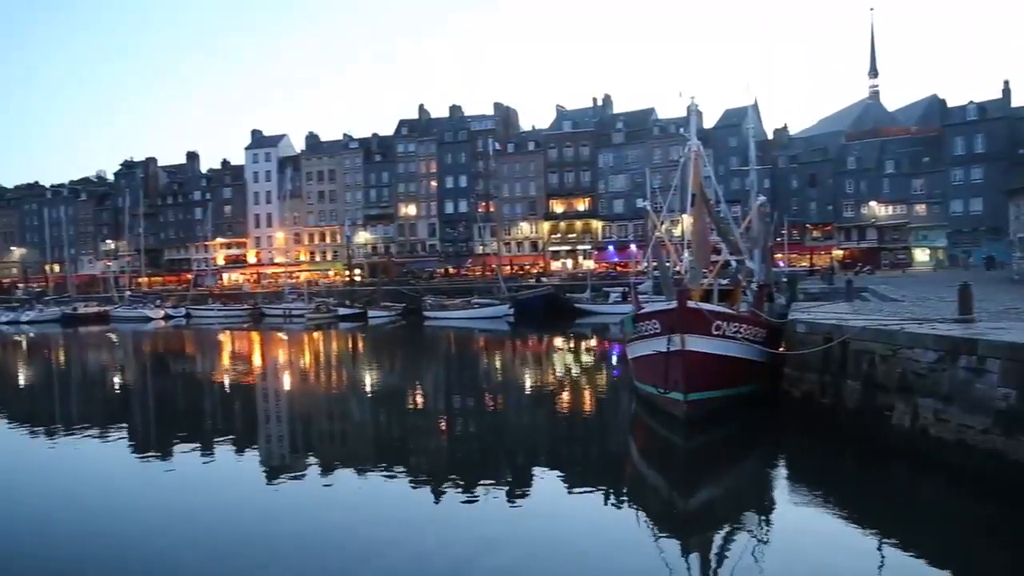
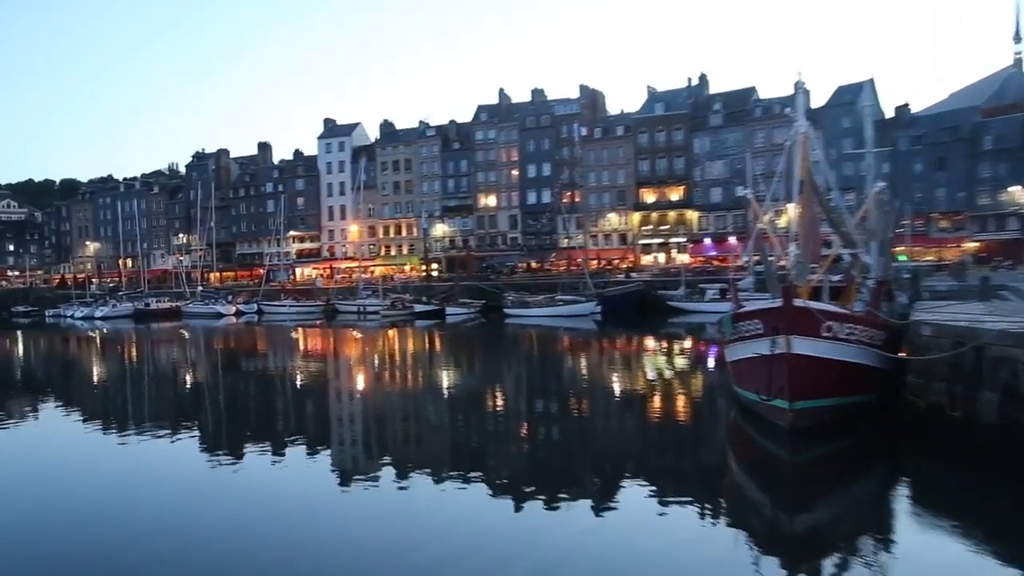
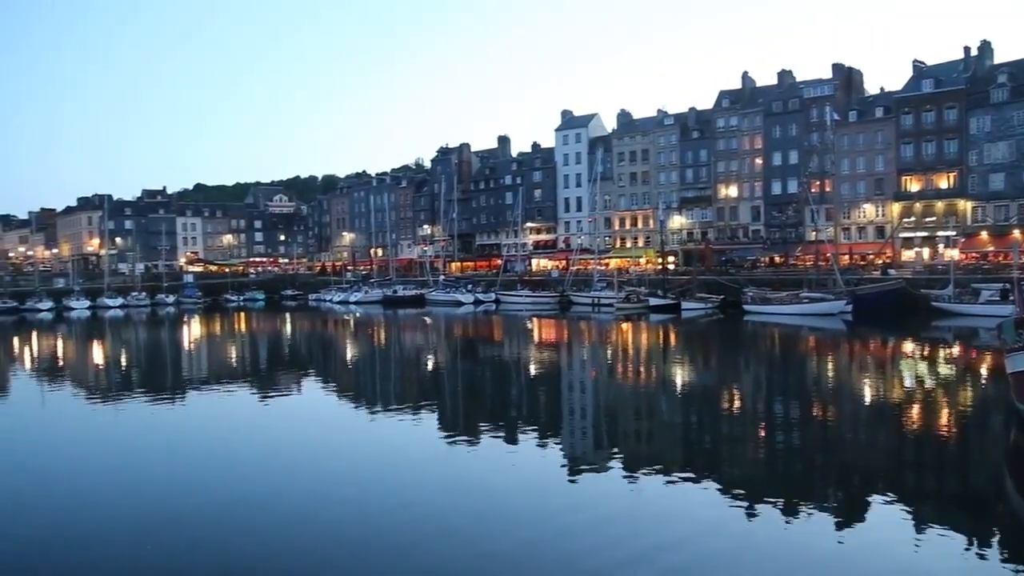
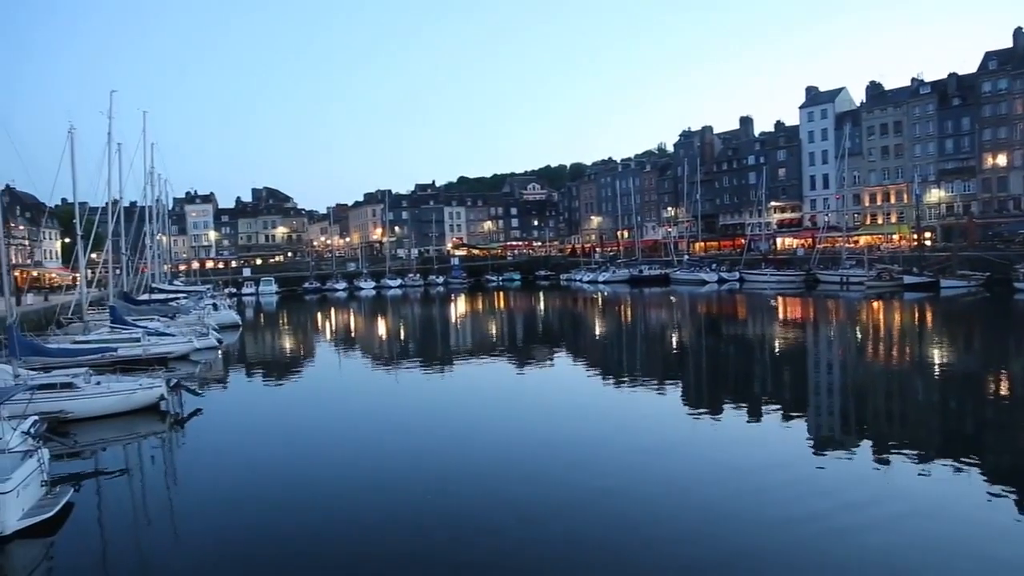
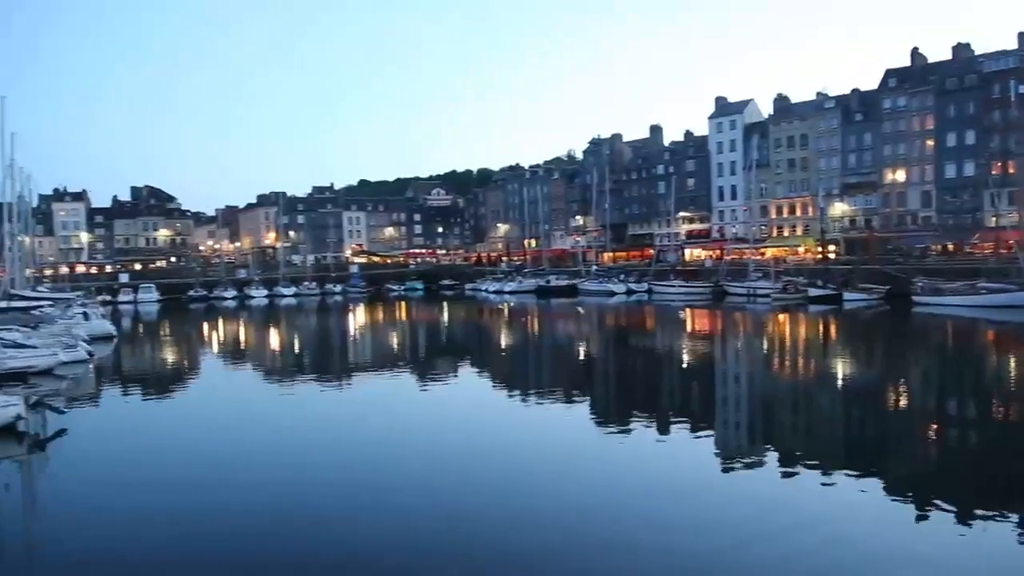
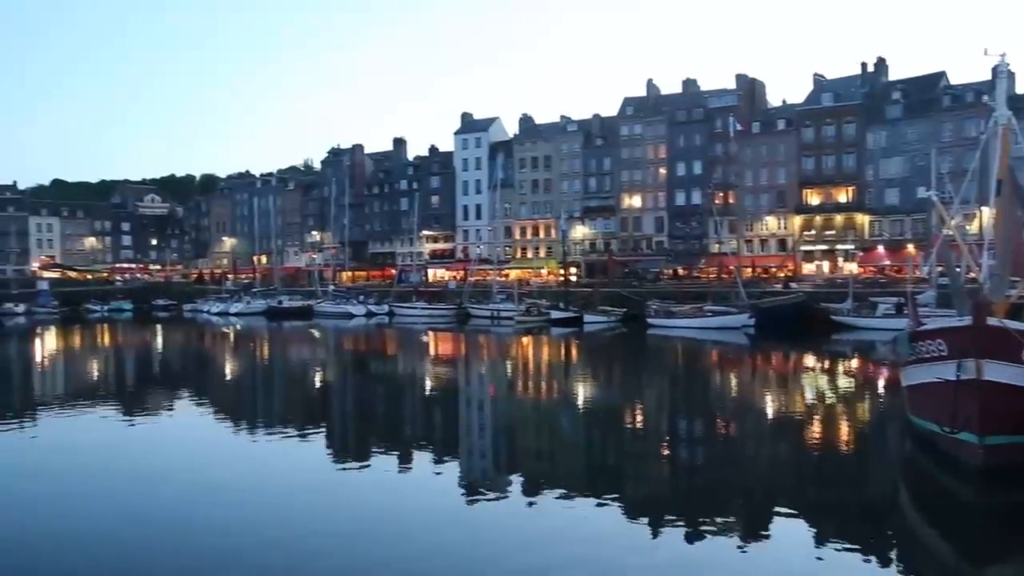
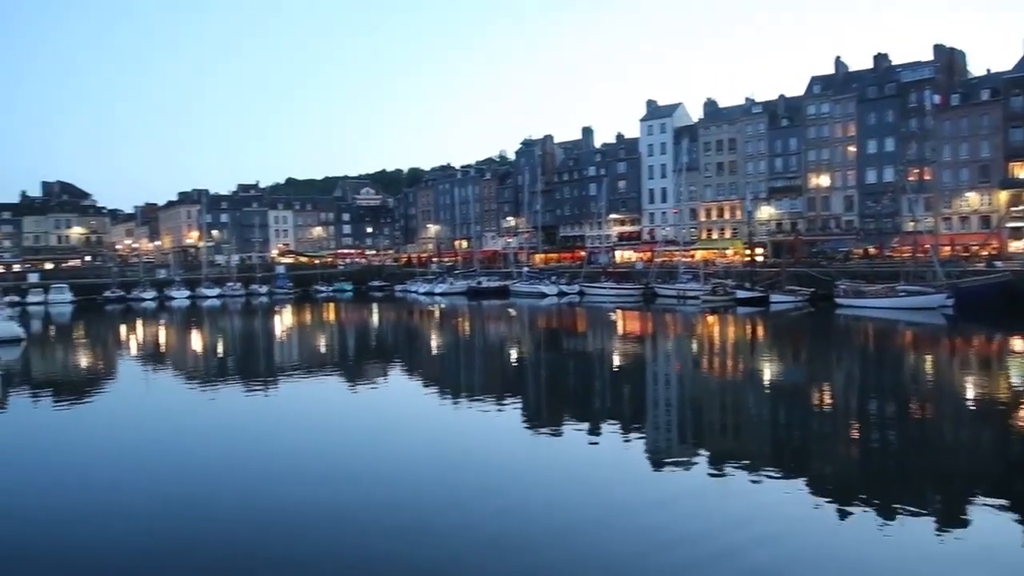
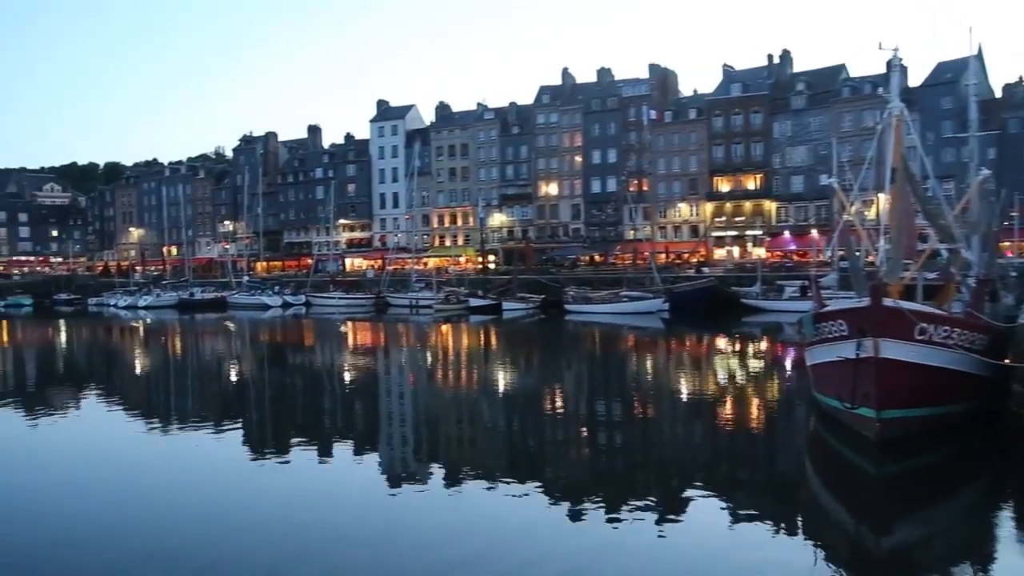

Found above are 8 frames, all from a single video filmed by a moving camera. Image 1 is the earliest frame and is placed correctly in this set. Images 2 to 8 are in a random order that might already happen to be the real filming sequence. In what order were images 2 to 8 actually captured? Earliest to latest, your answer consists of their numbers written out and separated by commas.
2, 8, 6, 3, 7, 5, 4
